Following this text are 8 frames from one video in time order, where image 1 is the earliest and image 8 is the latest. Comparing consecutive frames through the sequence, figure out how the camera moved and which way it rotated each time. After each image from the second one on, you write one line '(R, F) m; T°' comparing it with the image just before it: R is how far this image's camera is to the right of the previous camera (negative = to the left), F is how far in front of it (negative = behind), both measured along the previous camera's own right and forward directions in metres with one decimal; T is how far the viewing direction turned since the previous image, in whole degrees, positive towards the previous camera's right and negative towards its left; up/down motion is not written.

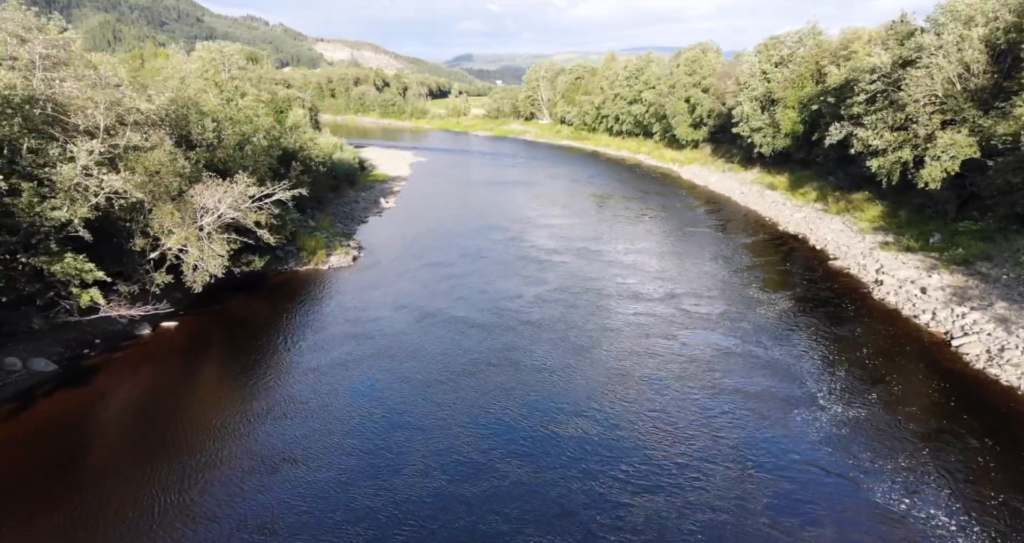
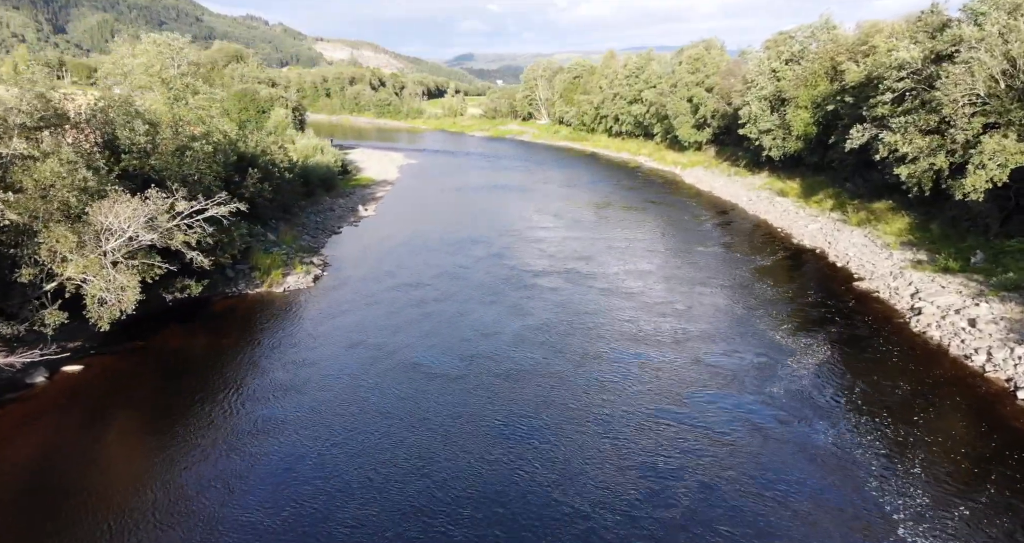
(+0.8, +4.2) m; 0°
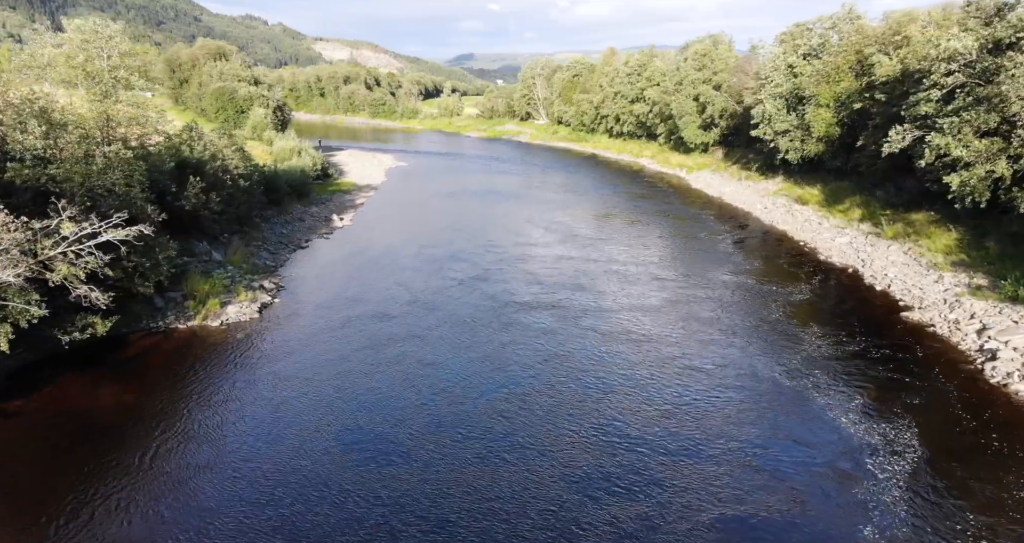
(+0.6, +4.9) m; 0°
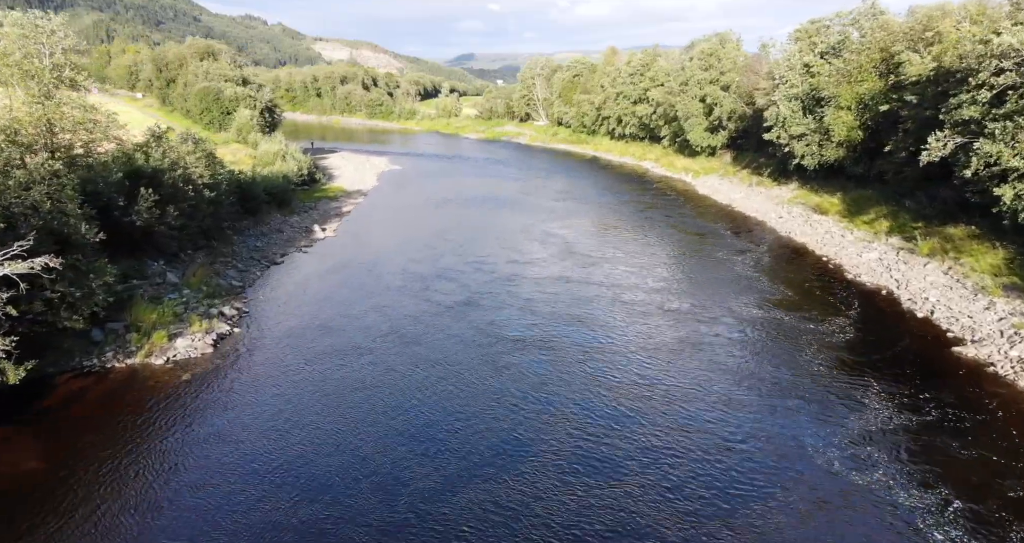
(+0.2, +3.4) m; 0°
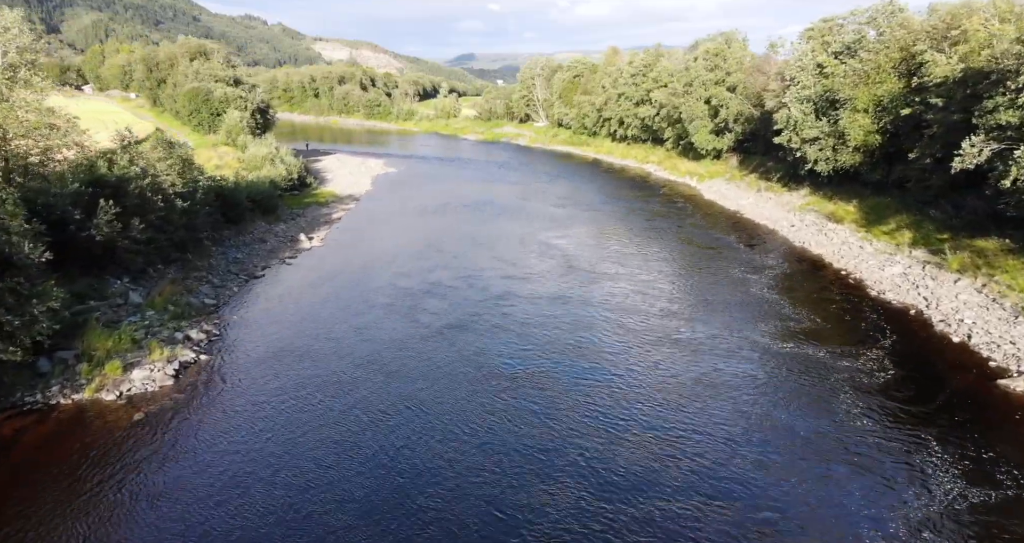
(+0.1, +2.3) m; 0°
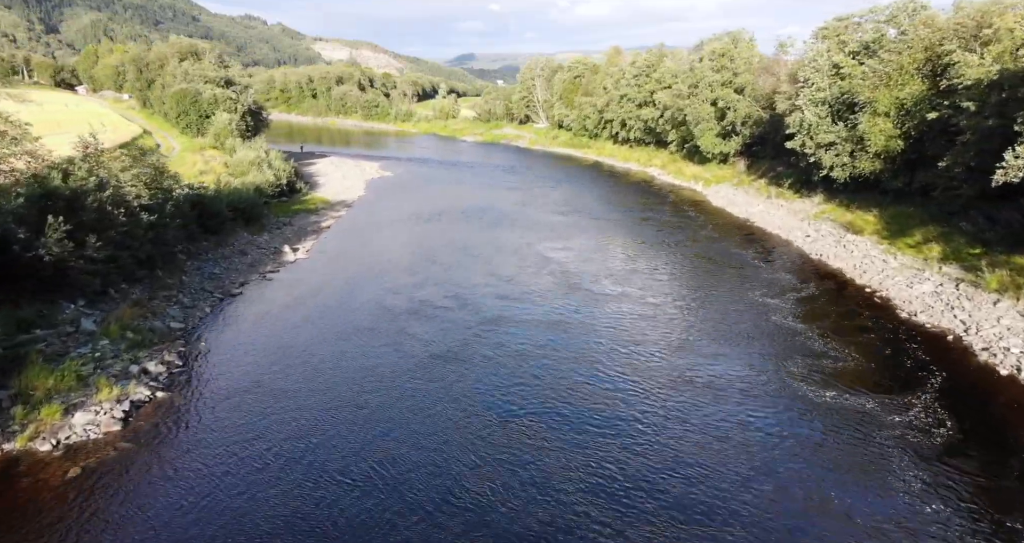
(+0.1, +2.5) m; 0°
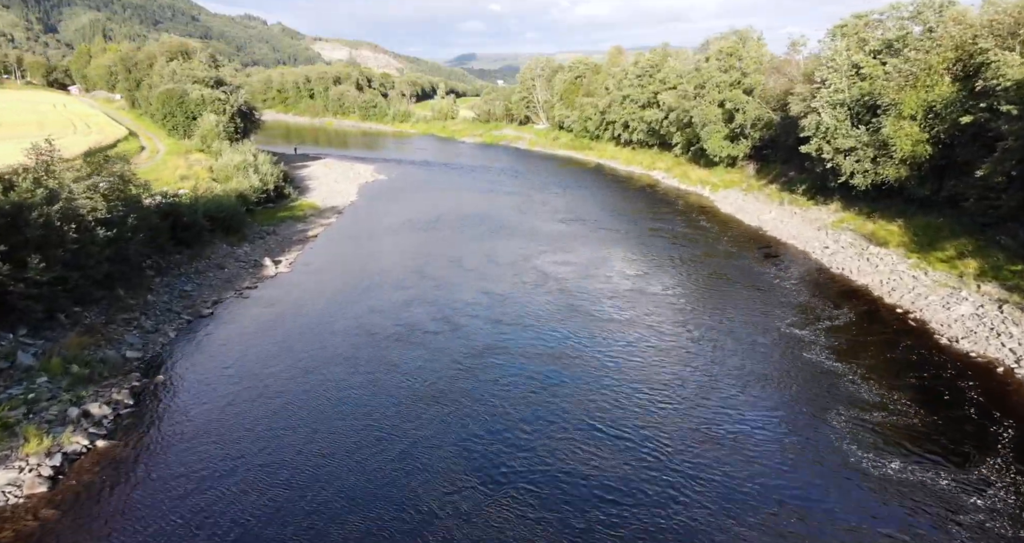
(+0.1, +2.6) m; 0°
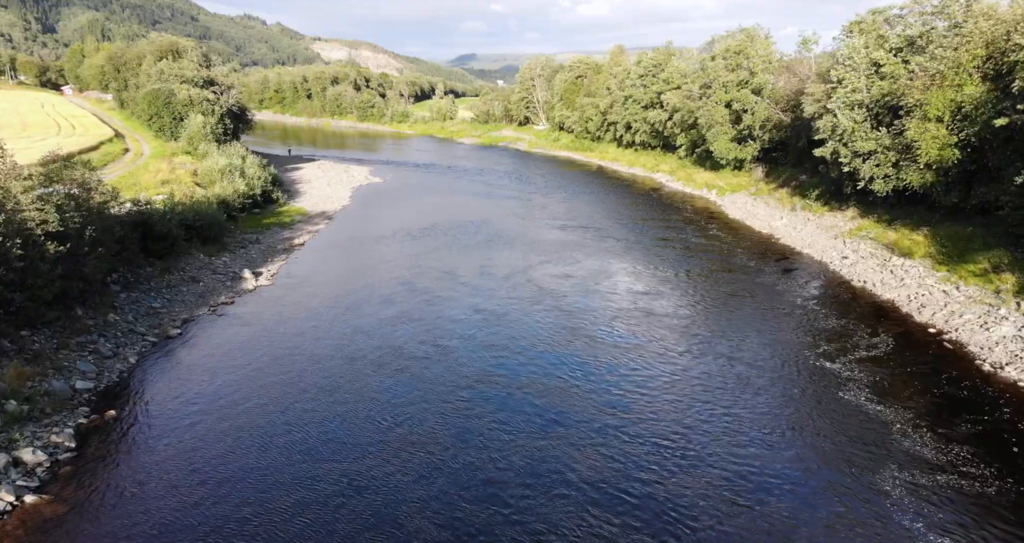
(+0.1, +2.3) m; 0°
